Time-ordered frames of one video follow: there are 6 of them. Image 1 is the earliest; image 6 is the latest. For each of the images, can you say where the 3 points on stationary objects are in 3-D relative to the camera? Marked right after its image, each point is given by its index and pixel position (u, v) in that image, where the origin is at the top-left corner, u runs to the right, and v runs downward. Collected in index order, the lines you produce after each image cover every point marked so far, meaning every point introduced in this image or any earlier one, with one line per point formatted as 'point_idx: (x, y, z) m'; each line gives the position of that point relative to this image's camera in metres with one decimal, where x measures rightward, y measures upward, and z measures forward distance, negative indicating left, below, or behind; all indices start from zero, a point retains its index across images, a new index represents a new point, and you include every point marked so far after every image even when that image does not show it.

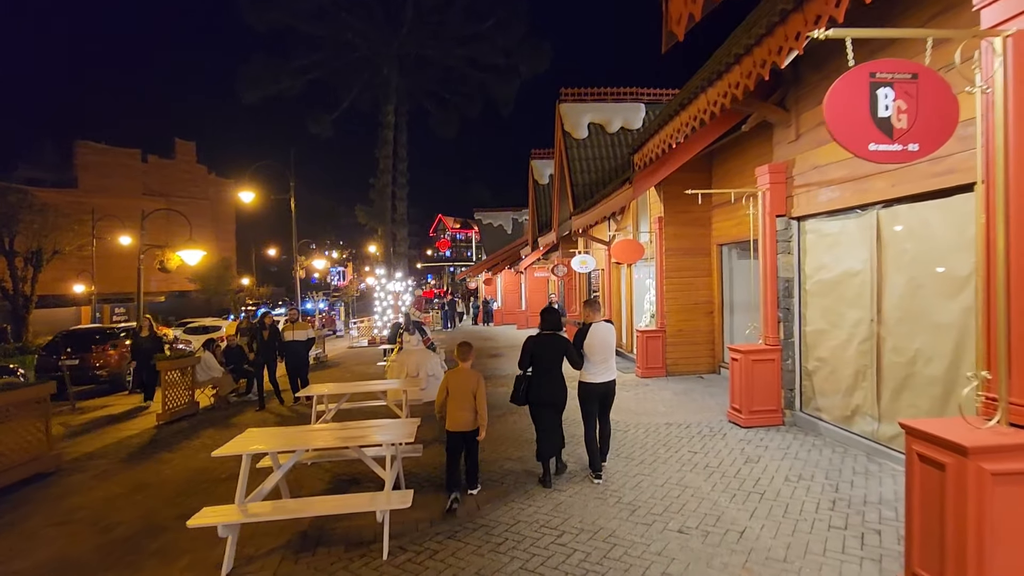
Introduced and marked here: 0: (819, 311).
0: (+4.2, -0.3, +7.1) m
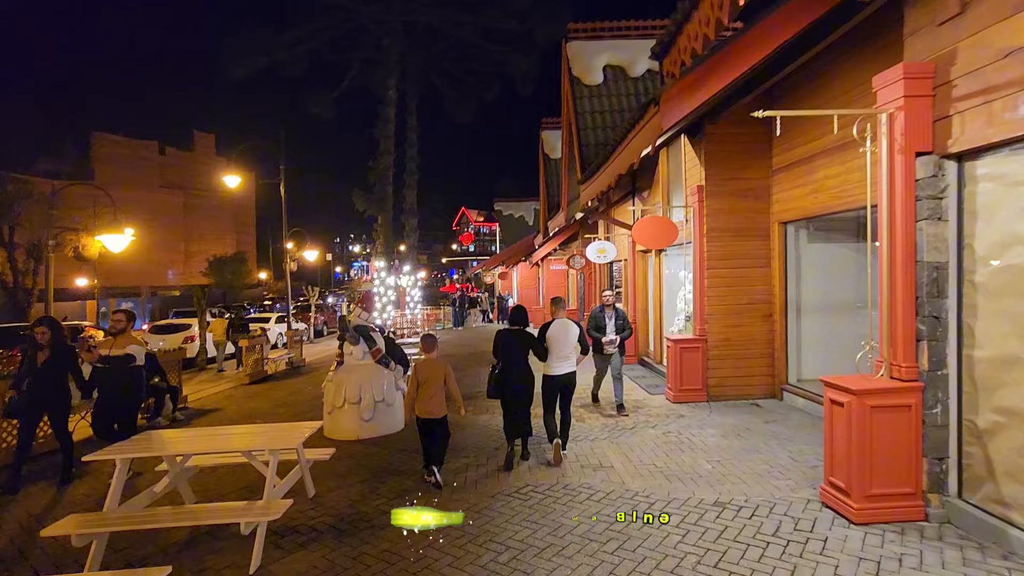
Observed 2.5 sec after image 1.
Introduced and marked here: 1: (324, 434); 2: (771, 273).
0: (+3.6, -0.3, +3.8) m
1: (-2.8, -2.2, +7.8) m
2: (+4.5, +0.3, +9.1) m
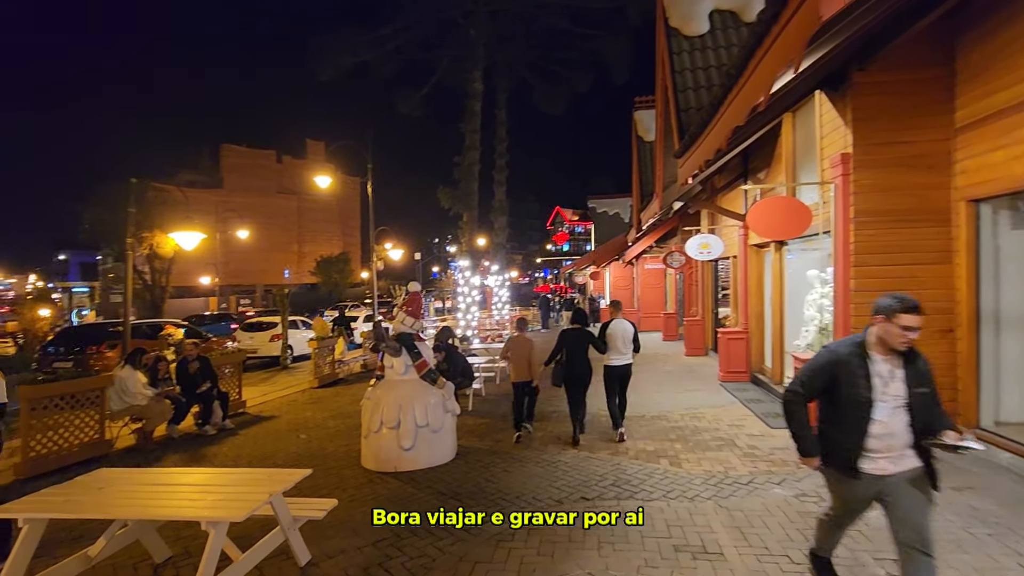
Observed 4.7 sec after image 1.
0: (+3.7, -0.3, +1.5) m
1: (-1.9, -2.2, +6.6) m
2: (+5.5, +0.2, +6.6) m
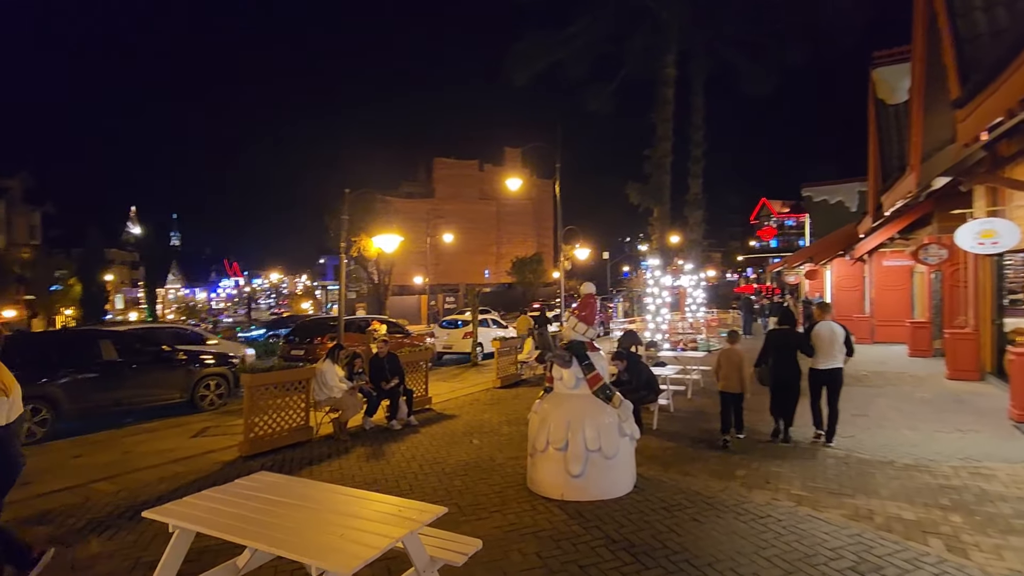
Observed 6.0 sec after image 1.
0: (+3.6, -0.4, -0.7) m
1: (+0.1, -2.2, +6.0) m
2: (+7.1, +0.1, +3.3) m
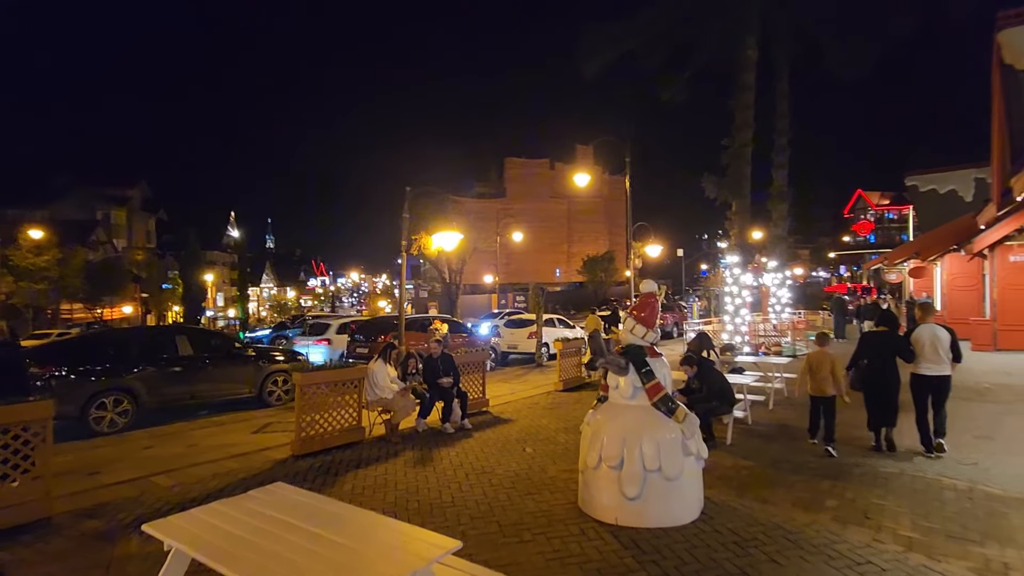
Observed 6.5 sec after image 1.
0: (+3.2, -0.4, -1.7) m
1: (+0.7, -2.2, +5.4) m
2: (+7.2, +0.1, +1.8) m
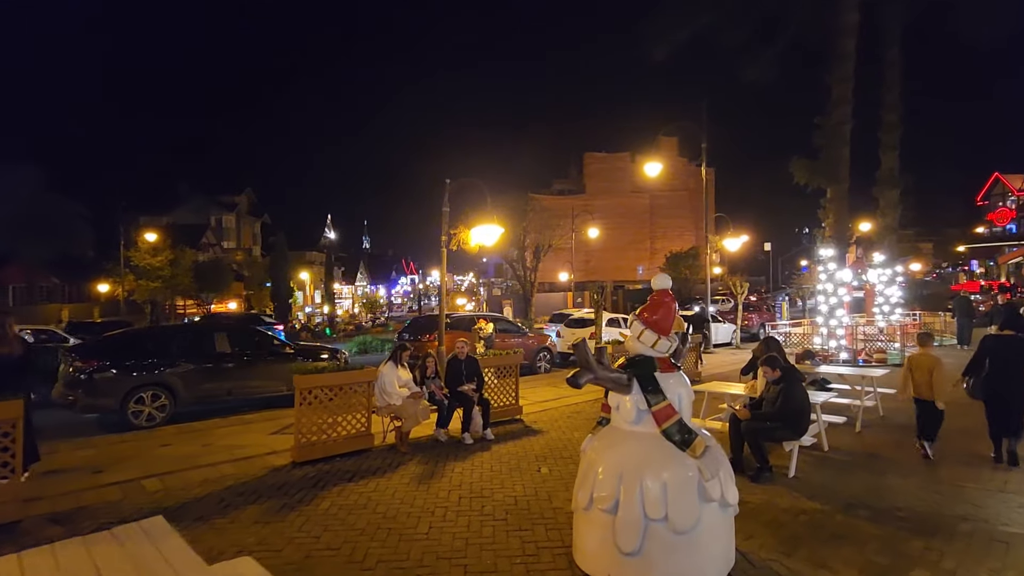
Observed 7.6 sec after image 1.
0: (+1.9, -0.4, -3.0) m
1: (+0.5, -2.2, +4.4) m
2: (+6.4, +0.2, -0.2) m
